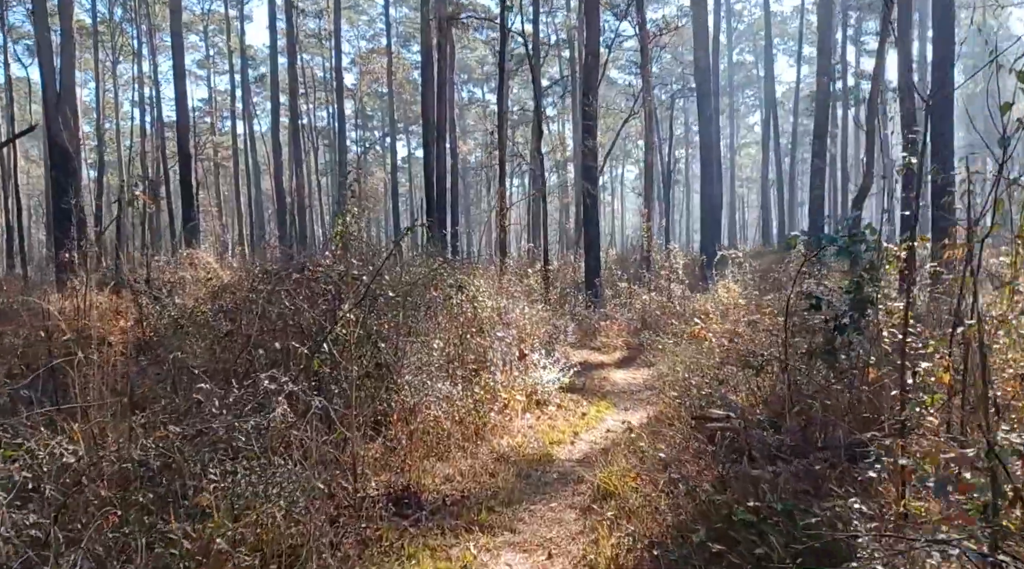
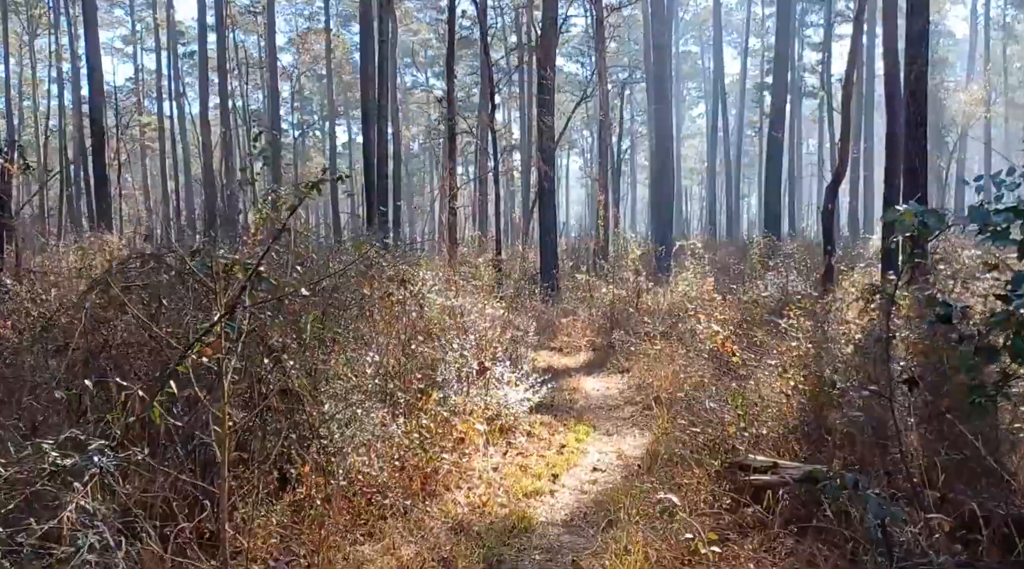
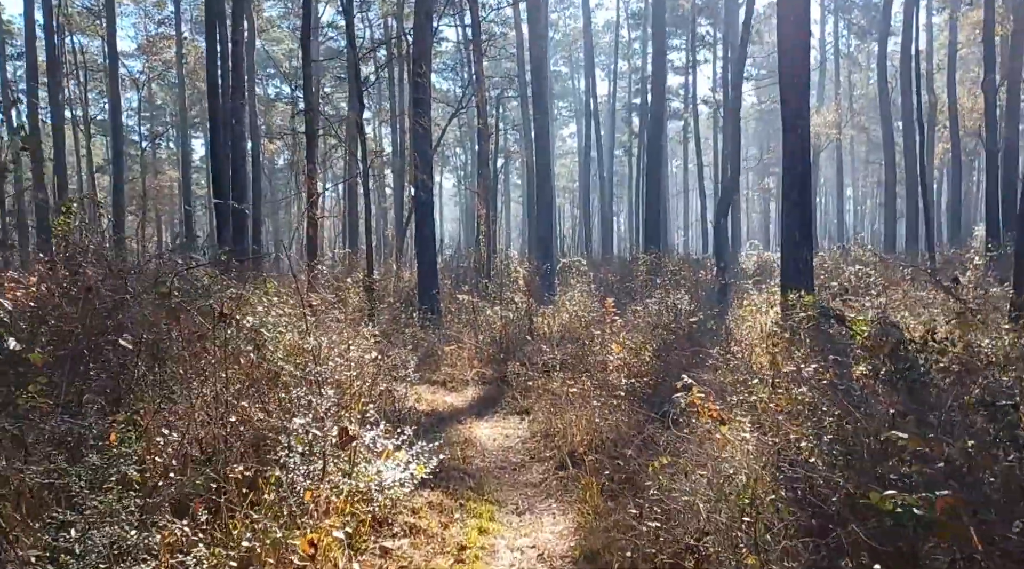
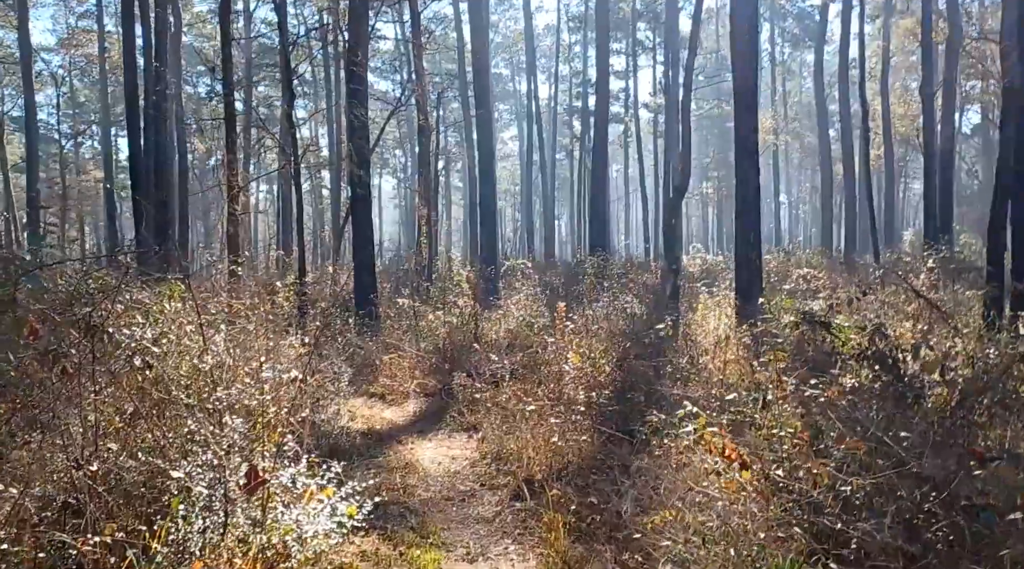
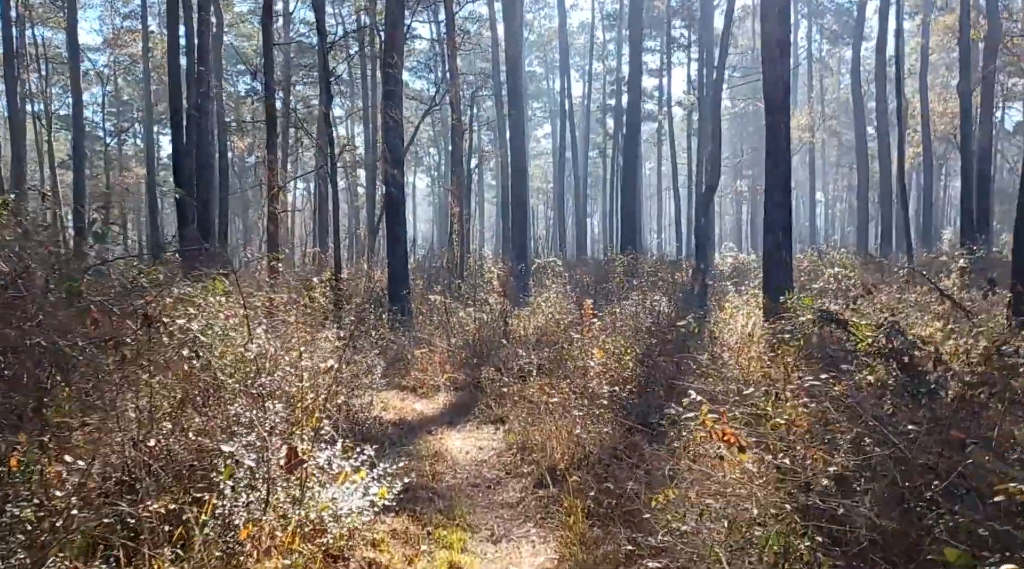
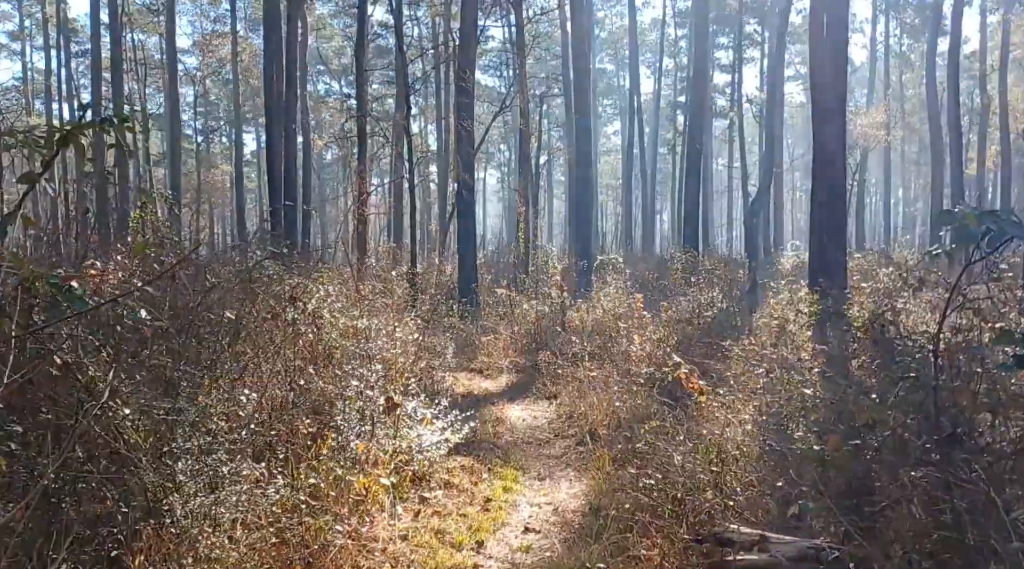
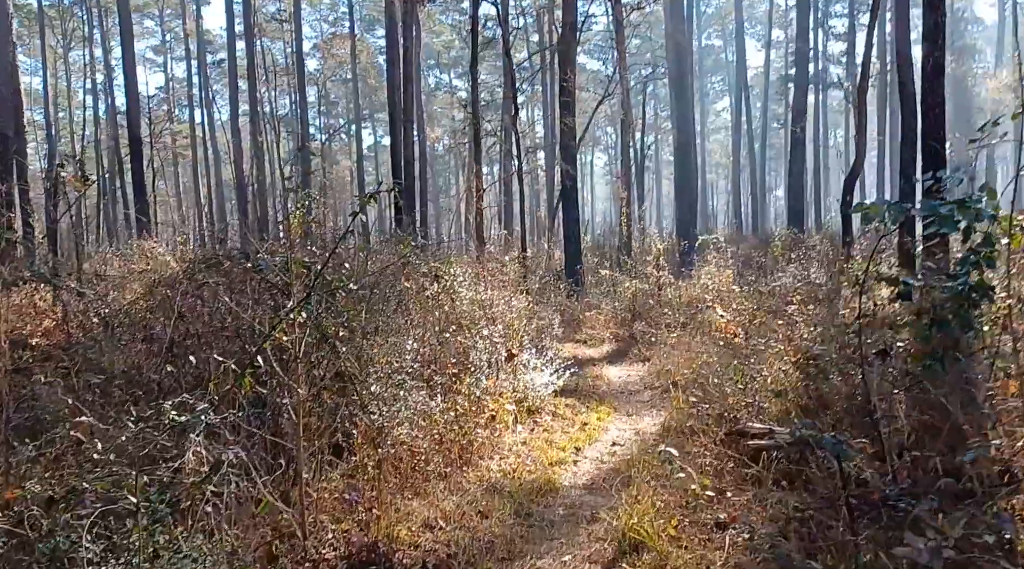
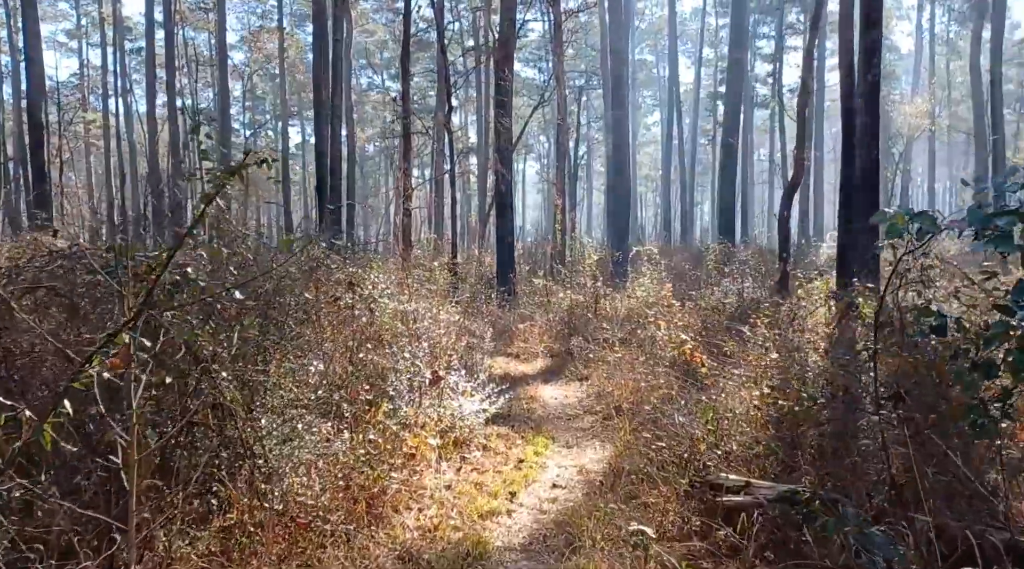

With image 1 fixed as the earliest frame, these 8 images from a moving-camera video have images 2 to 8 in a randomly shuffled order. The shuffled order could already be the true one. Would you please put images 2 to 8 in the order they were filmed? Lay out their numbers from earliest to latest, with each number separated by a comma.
7, 2, 8, 6, 3, 5, 4
